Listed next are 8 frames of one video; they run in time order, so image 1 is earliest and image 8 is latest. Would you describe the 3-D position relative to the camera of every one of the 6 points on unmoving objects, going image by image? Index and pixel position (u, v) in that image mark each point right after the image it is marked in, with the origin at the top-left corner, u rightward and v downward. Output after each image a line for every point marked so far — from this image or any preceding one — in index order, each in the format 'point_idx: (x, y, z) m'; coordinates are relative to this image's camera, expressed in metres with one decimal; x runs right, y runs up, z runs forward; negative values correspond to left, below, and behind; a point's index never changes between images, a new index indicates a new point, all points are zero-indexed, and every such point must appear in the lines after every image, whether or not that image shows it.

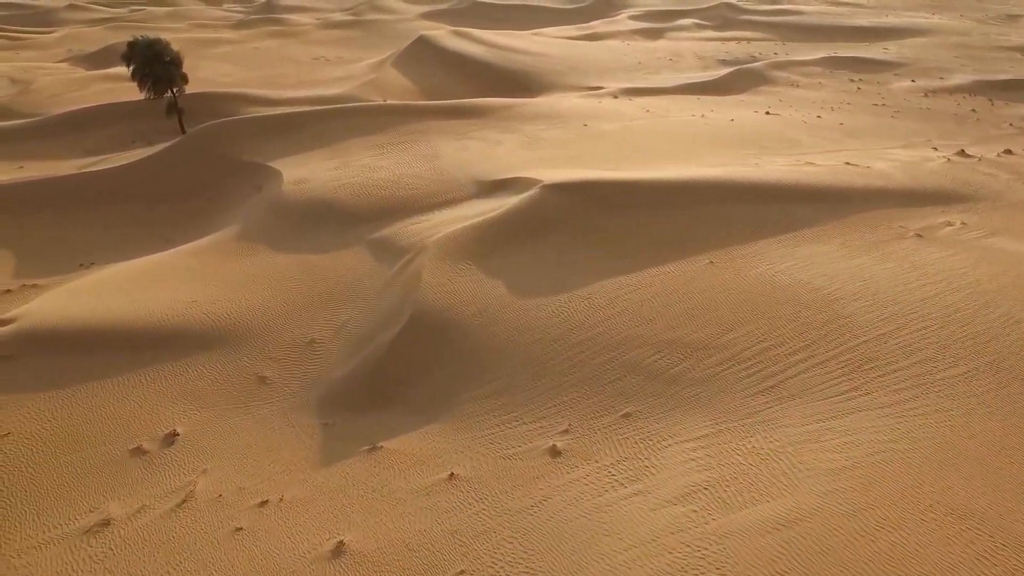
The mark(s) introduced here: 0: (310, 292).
0: (-3.5, -0.1, +11.3) m
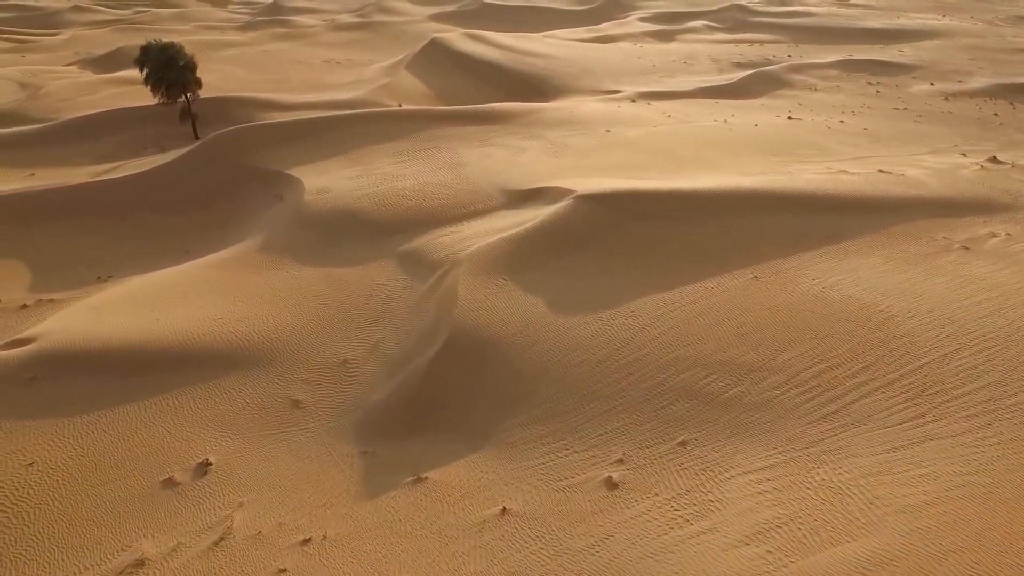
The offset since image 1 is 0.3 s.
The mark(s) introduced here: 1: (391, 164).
0: (-2.8, -0.3, +10.9) m
1: (-2.9, +2.9, +15.9) m
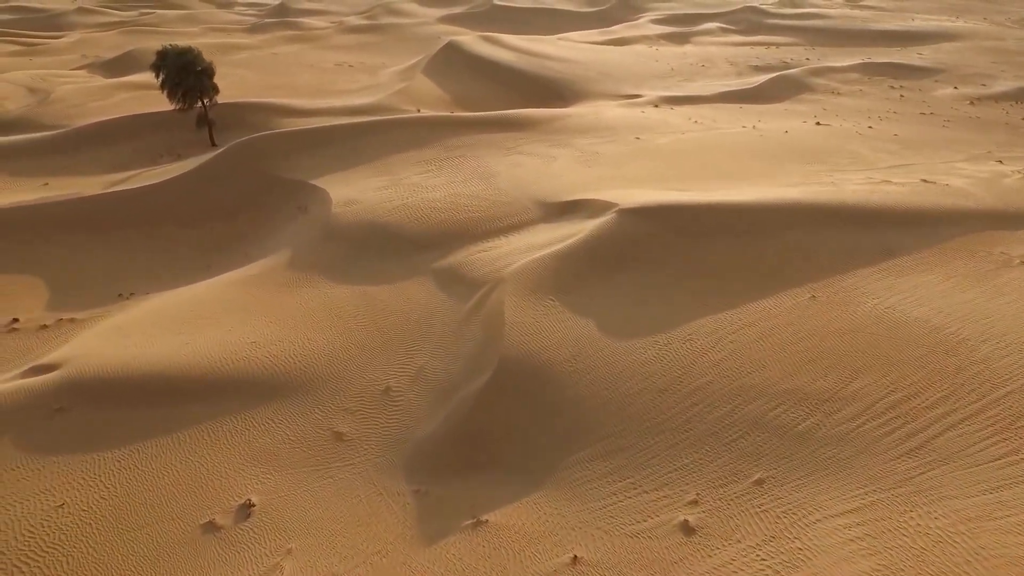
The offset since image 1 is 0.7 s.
0: (-2.1, -0.7, +10.4) m
1: (-2.1, +2.6, +15.4) m
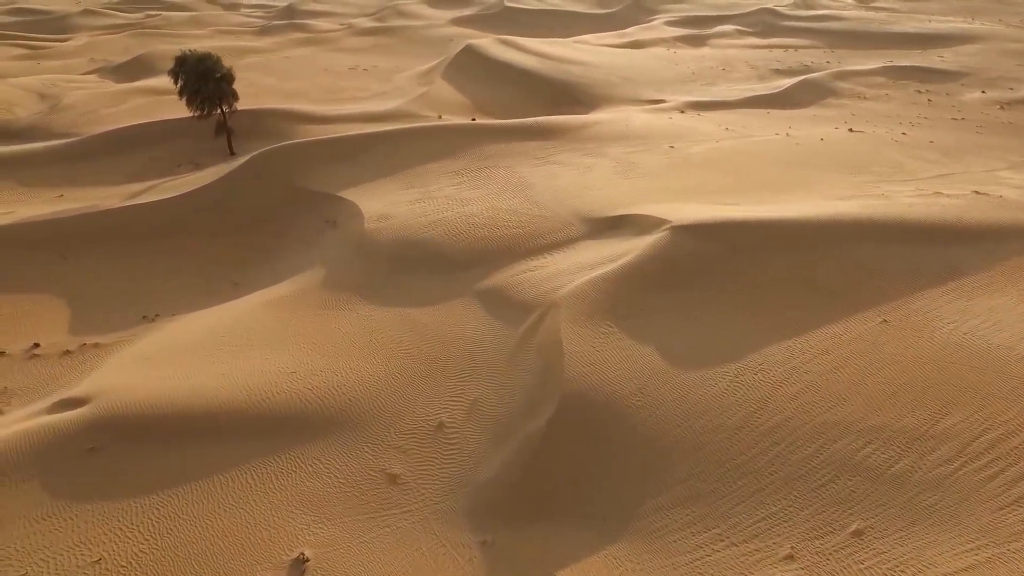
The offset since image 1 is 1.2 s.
0: (-1.3, -1.0, +9.7) m
1: (-1.3, +2.2, +14.7) m
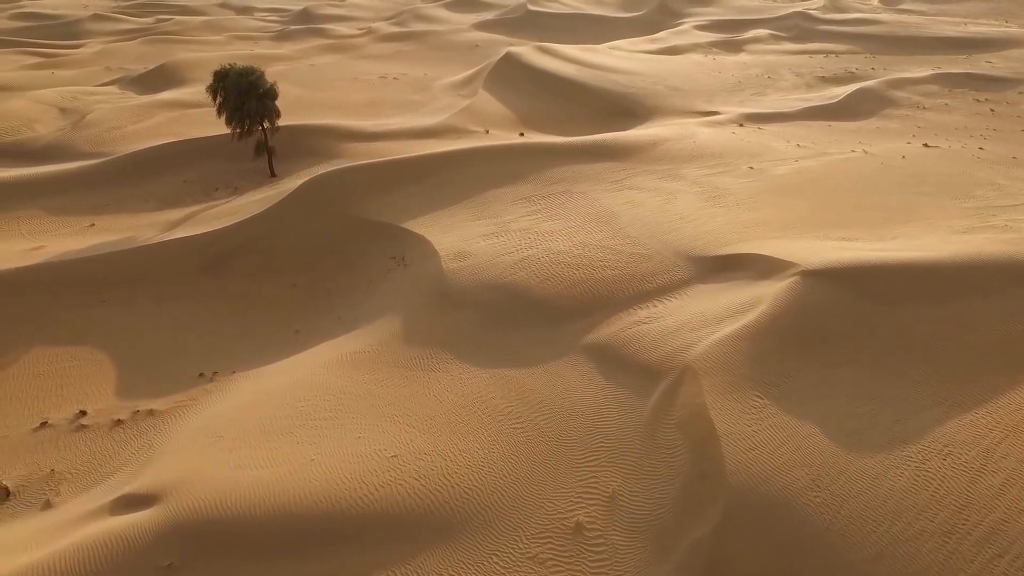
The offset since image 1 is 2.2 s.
0: (+0.4, -1.8, +8.3) m
1: (+0.3, +1.4, +13.3) m
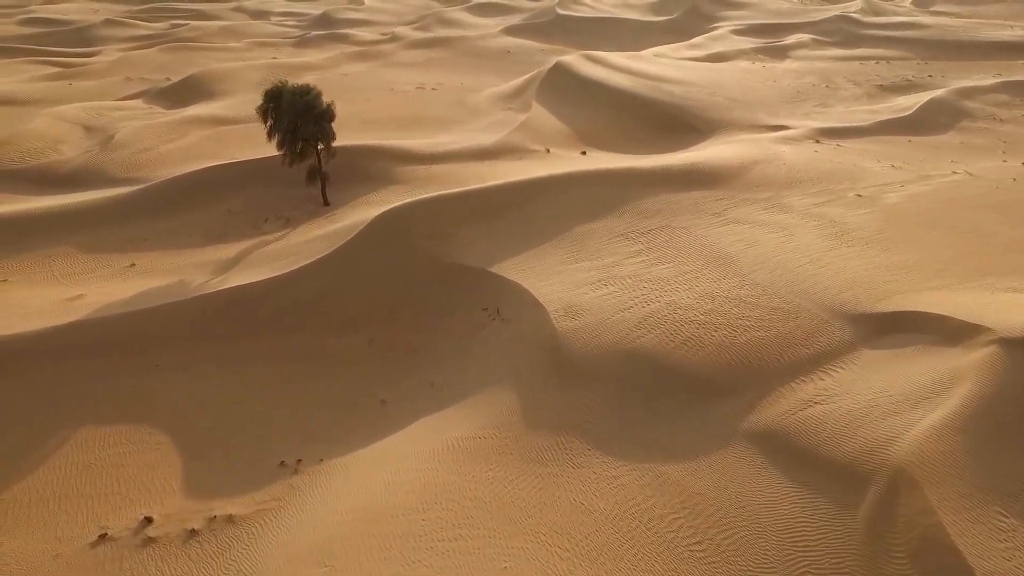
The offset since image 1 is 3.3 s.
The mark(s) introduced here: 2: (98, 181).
0: (+2.2, -2.7, +6.7) m
1: (+2.1, +0.5, +11.7) m
2: (-9.9, +2.6, +15.9) m
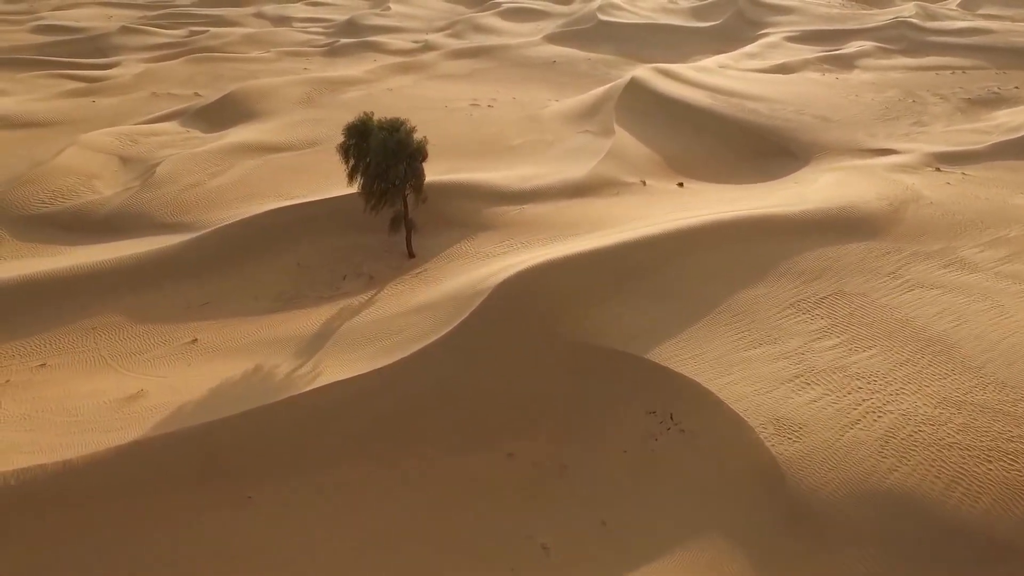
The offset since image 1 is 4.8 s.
0: (+4.4, -4.0, +4.4) m
1: (+4.4, -0.8, +9.4) m
2: (-7.6, +1.3, +13.7) m
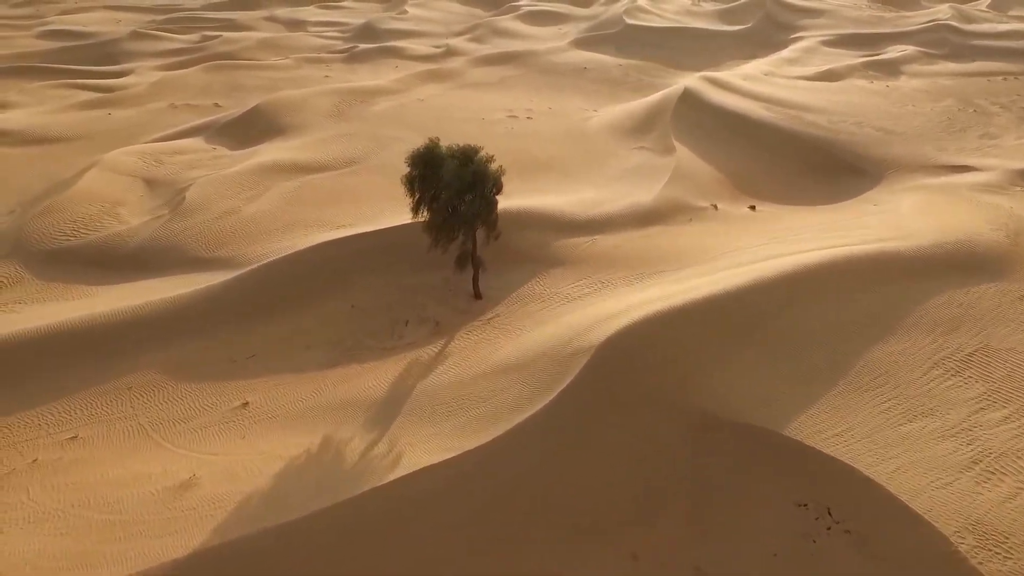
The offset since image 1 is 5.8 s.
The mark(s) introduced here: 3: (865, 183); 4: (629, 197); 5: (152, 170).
0: (+5.8, -4.8, +3.0) m
1: (+5.7, -1.5, +8.0) m
2: (-6.3, +0.5, +12.3) m
3: (+9.6, +2.9, +17.9) m
4: (+2.6, +2.1, +15.0) m
5: (-8.7, +2.9, +16.0) m
